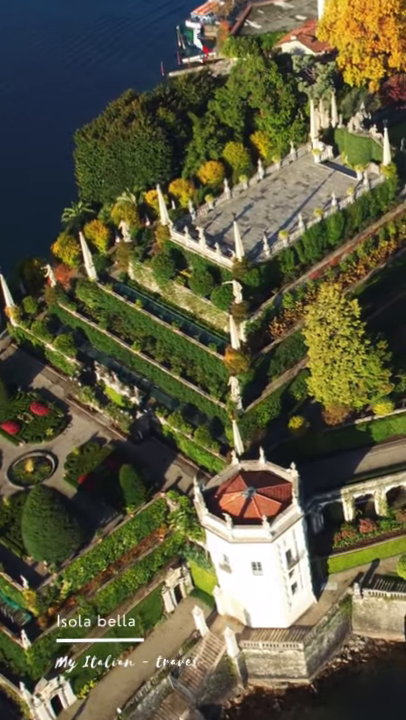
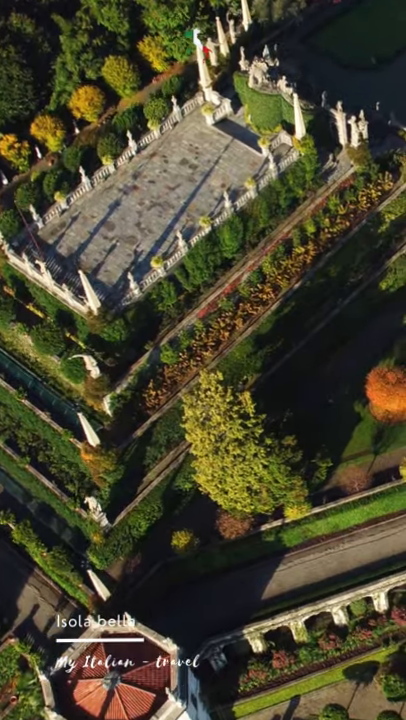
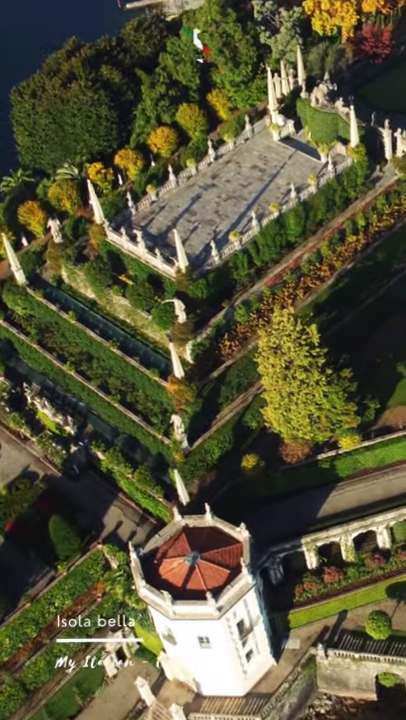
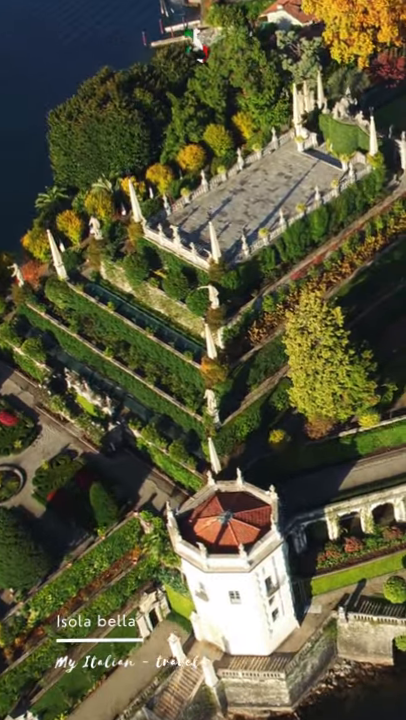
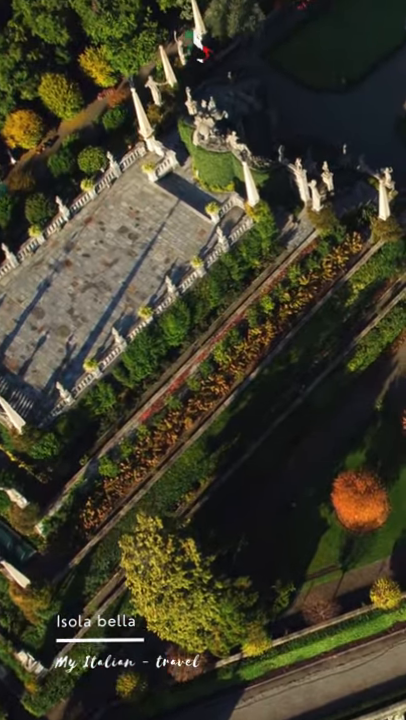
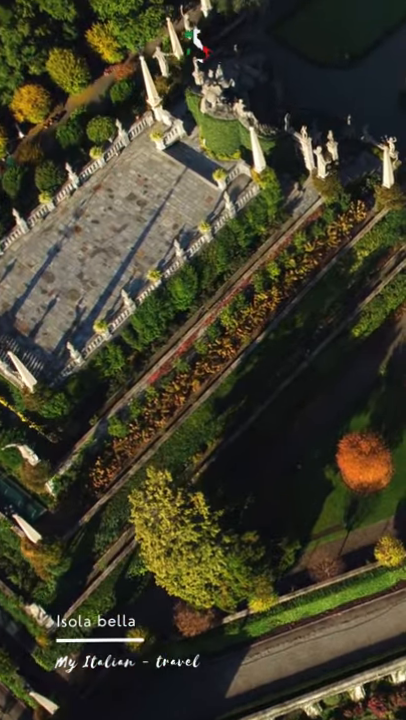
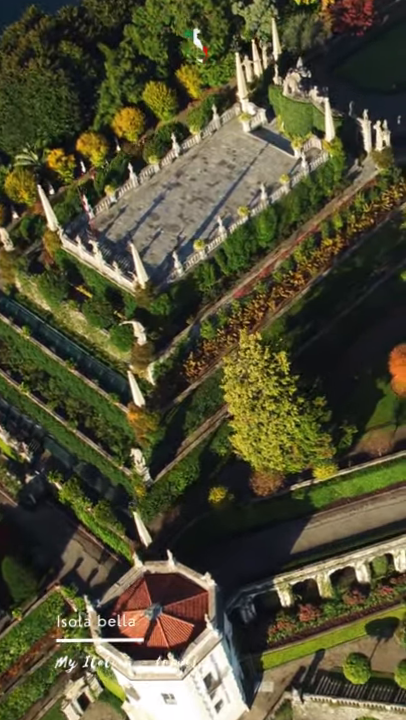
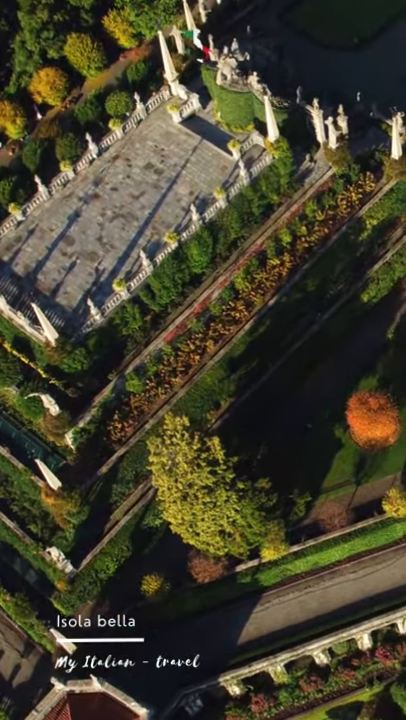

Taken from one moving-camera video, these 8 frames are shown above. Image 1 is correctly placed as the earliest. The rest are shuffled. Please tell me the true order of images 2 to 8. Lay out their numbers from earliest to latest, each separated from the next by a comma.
4, 3, 7, 2, 8, 6, 5
